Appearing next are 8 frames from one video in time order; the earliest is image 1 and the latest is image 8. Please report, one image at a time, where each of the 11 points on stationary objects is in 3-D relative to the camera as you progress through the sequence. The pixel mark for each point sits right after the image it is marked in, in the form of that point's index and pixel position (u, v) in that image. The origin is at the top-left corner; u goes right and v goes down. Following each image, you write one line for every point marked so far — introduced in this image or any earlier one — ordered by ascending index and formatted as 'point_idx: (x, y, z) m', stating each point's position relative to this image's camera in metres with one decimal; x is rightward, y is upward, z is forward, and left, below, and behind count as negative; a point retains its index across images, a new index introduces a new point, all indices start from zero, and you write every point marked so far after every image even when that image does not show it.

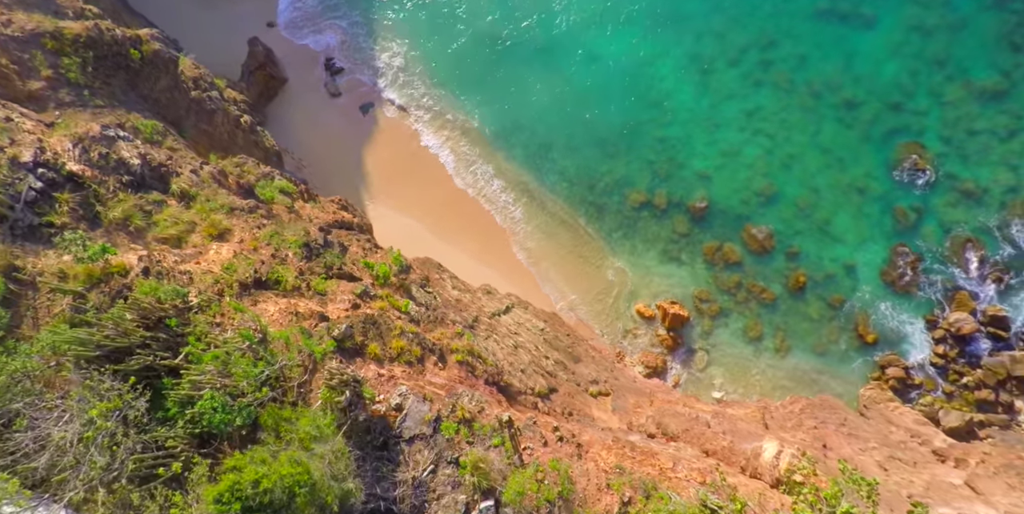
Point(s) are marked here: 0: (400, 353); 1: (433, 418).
0: (-2.0, -1.7, +12.3) m
1: (-1.2, -2.5, +10.4) m
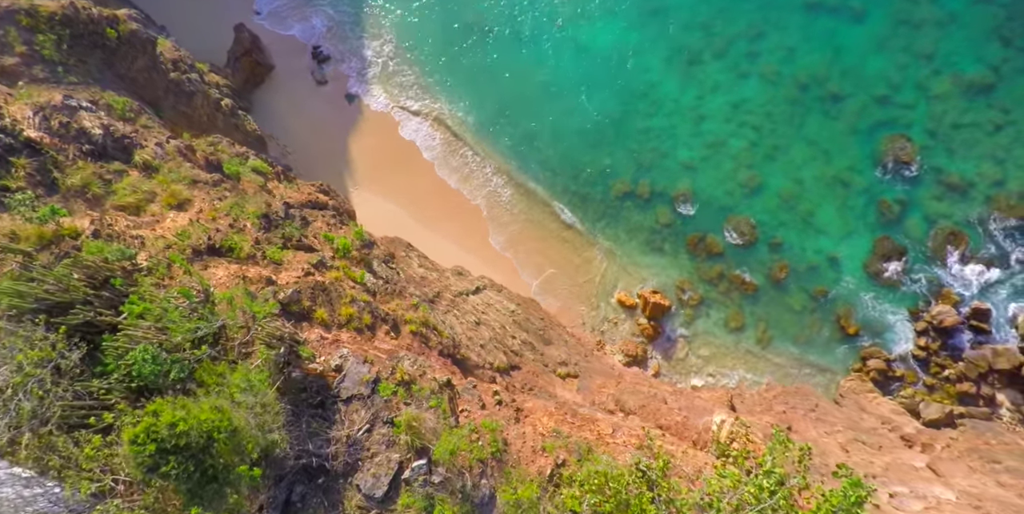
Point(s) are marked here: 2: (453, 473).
0: (-3.0, -1.1, +12.4) m
1: (-2.2, -1.9, +10.5) m
2: (-0.8, -3.2, +9.9) m
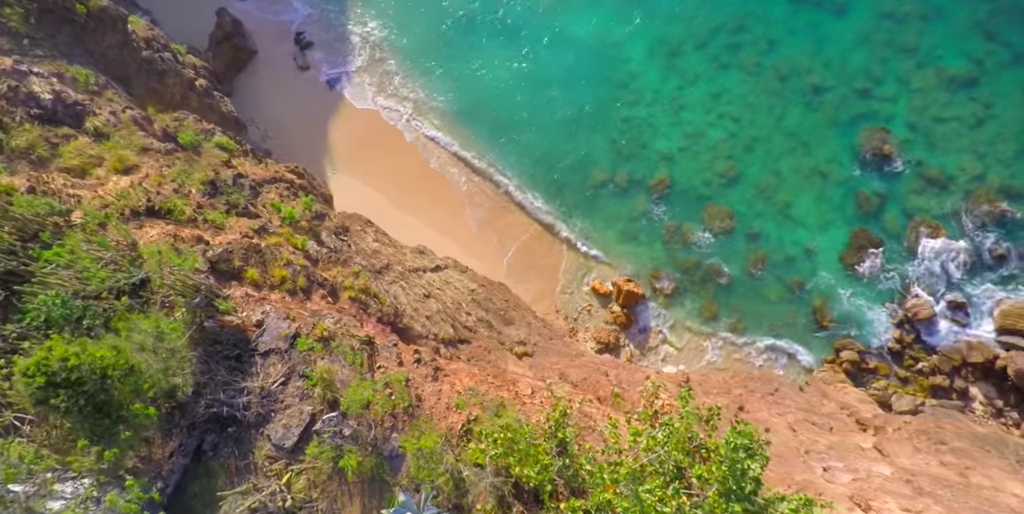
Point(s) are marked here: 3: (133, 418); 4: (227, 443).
0: (-4.3, -0.5, +12.6) m
1: (-3.5, -1.2, +10.7) m
2: (-2.2, -2.5, +10.1) m
3: (-5.1, -2.2, +9.1) m
4: (-4.3, -2.8, +10.1) m
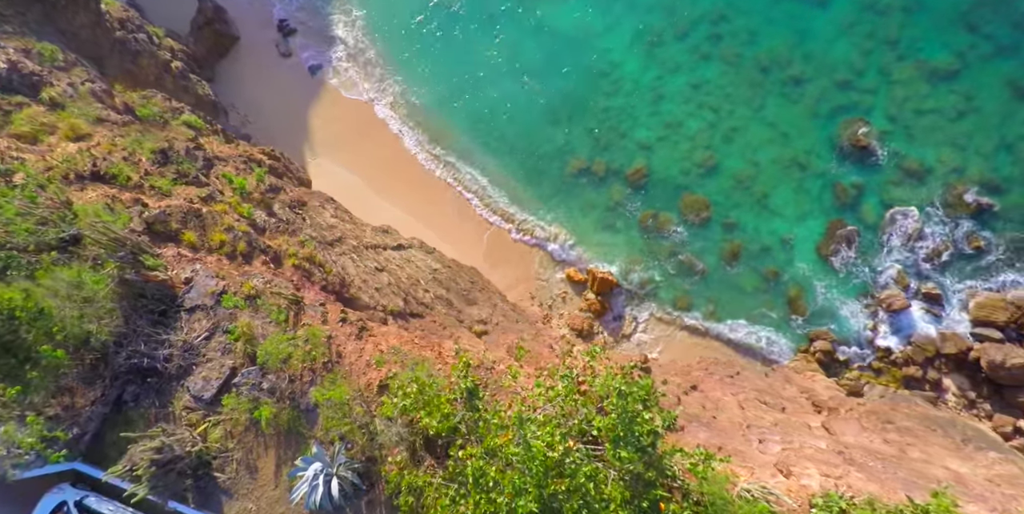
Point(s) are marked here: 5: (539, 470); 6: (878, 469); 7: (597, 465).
0: (-5.5, +0.2, +12.8) m
1: (-4.8, -0.6, +10.9) m
2: (-3.5, -1.9, +10.3) m
3: (-6.4, -1.5, +9.3) m
4: (-5.5, -2.1, +10.3) m
5: (+0.3, -2.6, +8.2) m
6: (+6.8, -3.9, +12.4) m
7: (+1.2, -2.7, +8.7) m
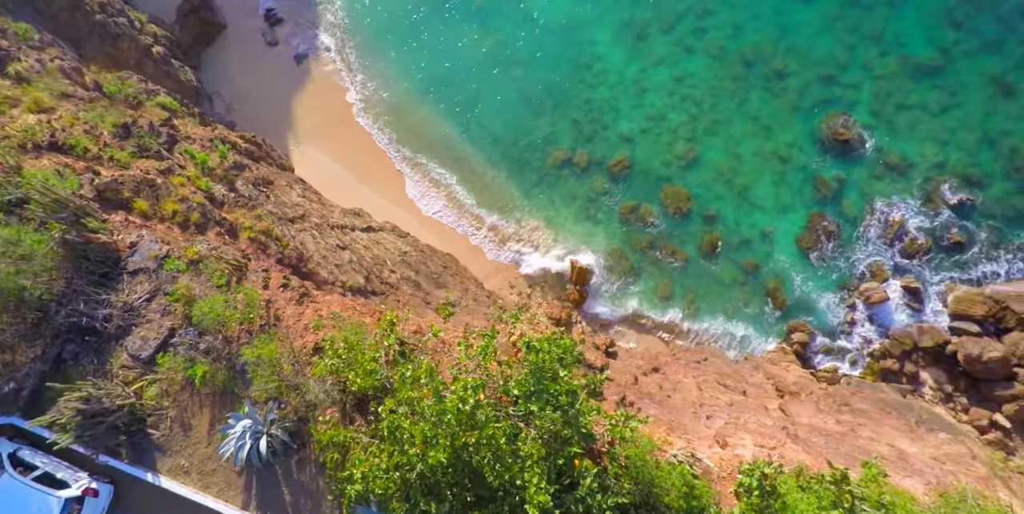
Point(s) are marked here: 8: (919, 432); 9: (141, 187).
0: (-6.5, +0.8, +13.0) m
1: (-5.8, 0.0, +11.1) m
2: (-4.5, -1.3, +10.5) m
3: (-7.4, -0.9, +9.5) m
4: (-6.6, -1.5, +10.5) m
5: (-0.8, -2.0, +8.4) m
6: (+5.7, -3.5, +12.5) m
7: (+0.1, -2.2, +8.8) m
8: (+9.0, -3.9, +15.0) m
9: (-7.1, +1.3, +13.0) m
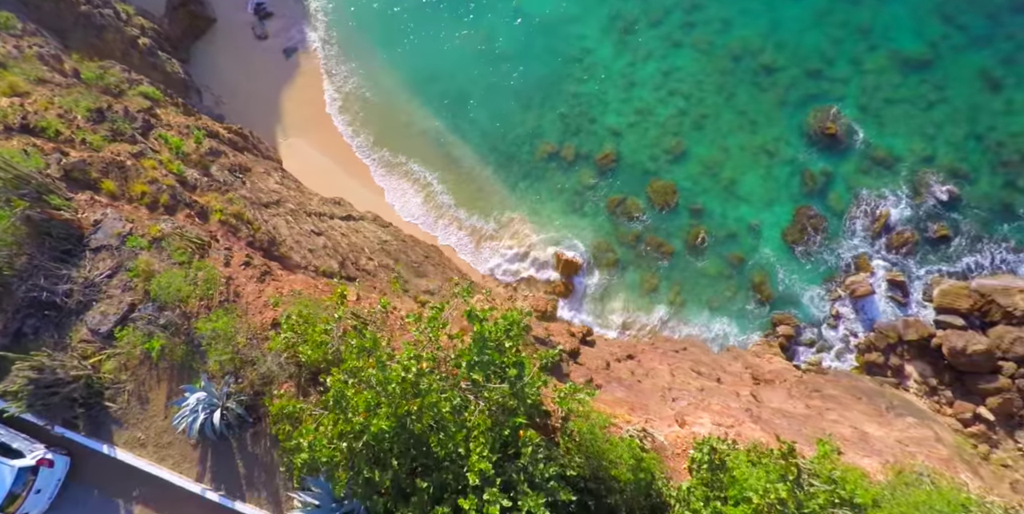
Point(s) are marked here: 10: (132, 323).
0: (-7.2, +1.2, +13.1) m
1: (-6.5, +0.4, +11.2) m
2: (-5.2, -0.9, +10.6) m
3: (-8.1, -0.5, +9.7) m
4: (-7.3, -1.1, +10.6) m
5: (-1.5, -1.7, +8.5) m
6: (+5.0, -3.1, +12.6) m
7: (-0.6, -1.9, +8.9) m
8: (+8.3, -3.5, +15.0) m
9: (-7.8, +1.7, +13.1) m
10: (-5.9, -1.0, +10.5) m
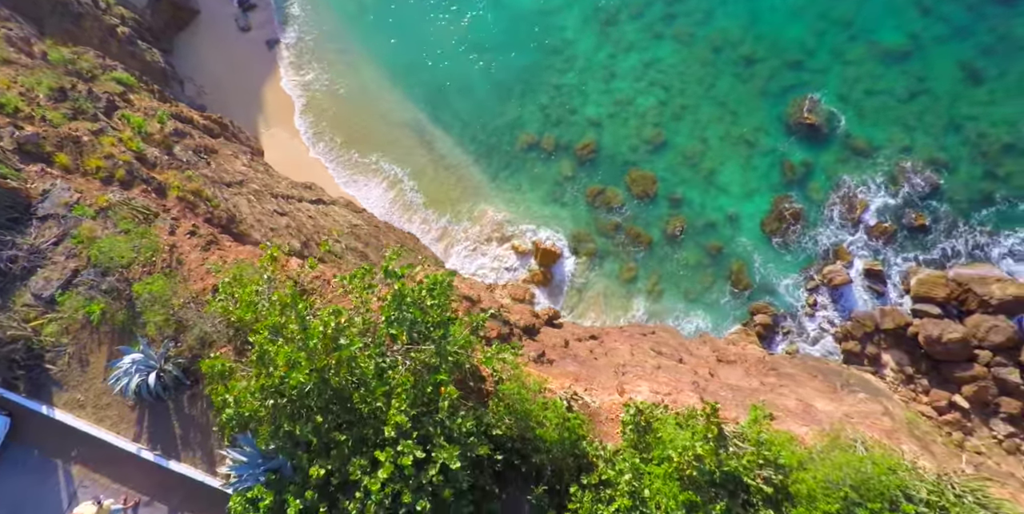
0: (-8.2, +1.7, +13.3) m
1: (-7.5, +0.9, +11.4) m
2: (-6.2, -0.4, +10.8) m
3: (-9.2, +0.1, +9.9) m
4: (-8.3, -0.6, +10.8) m
5: (-2.5, -1.1, +8.6) m
6: (+4.0, -2.6, +12.7) m
7: (-1.6, -1.3, +9.1) m
8: (+7.3, -3.0, +15.1) m
9: (-8.8, +2.2, +13.4) m
10: (-6.9, -0.5, +10.7) m
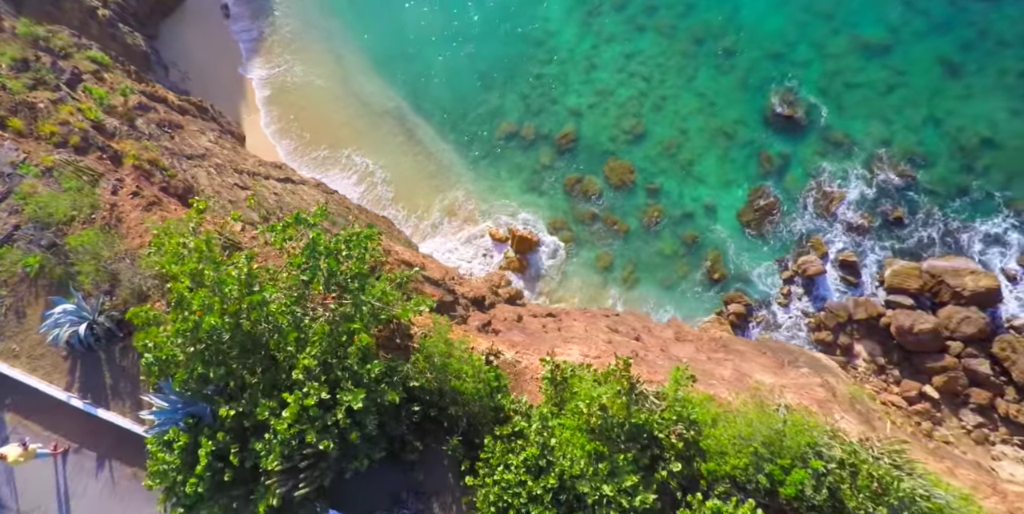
0: (-9.3, +2.4, +13.6) m
1: (-8.6, +1.7, +11.7) m
2: (-7.4, +0.3, +11.0) m
3: (-10.3, +0.8, +10.2) m
4: (-9.5, +0.2, +11.1) m
5: (-3.7, -0.5, +8.9) m
6: (+2.8, -2.0, +12.9) m
7: (-2.8, -0.7, +9.3) m
8: (+6.2, -2.5, +15.2) m
9: (-9.9, +3.0, +13.7) m
10: (-8.1, +0.2, +11.0) m
